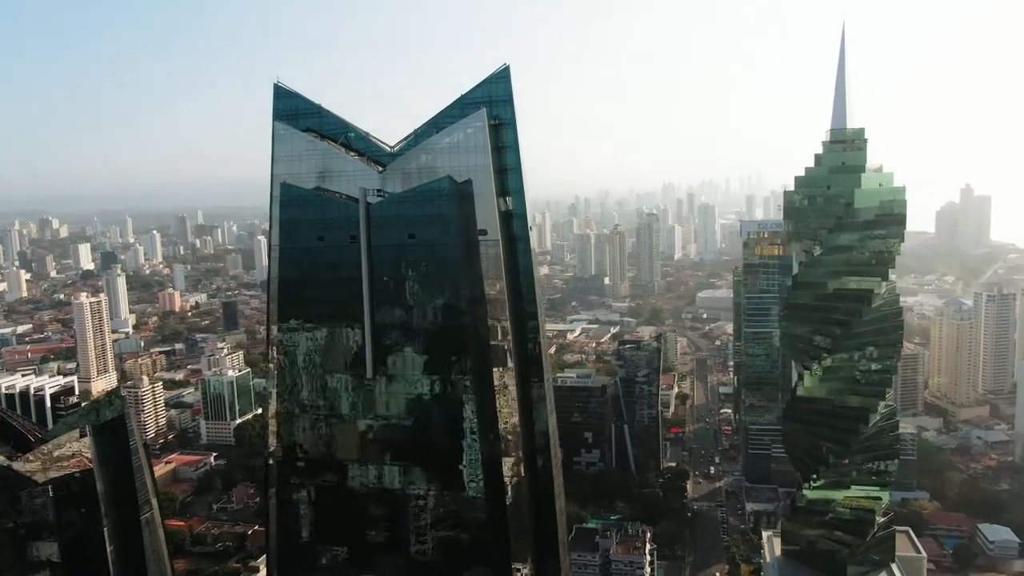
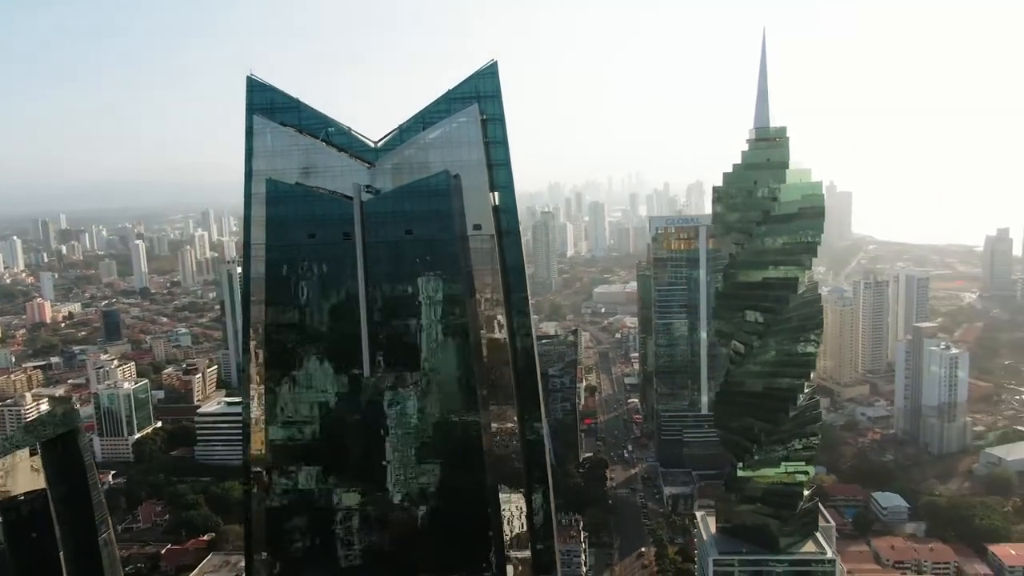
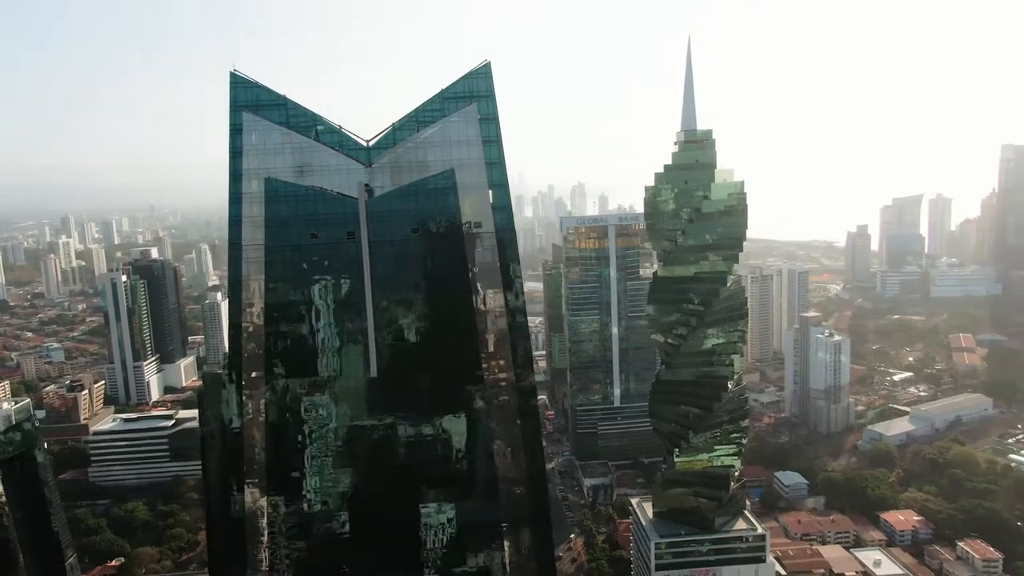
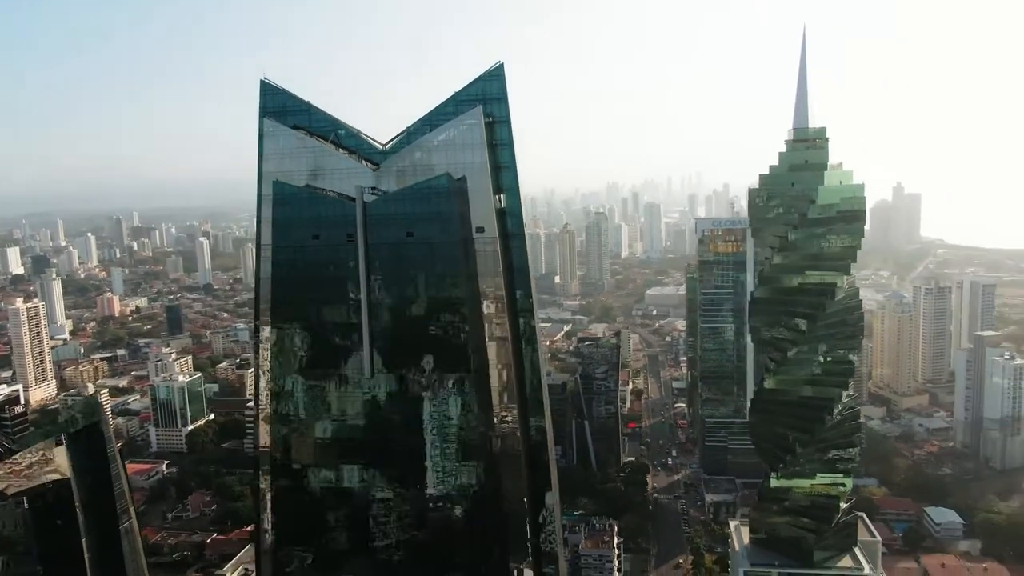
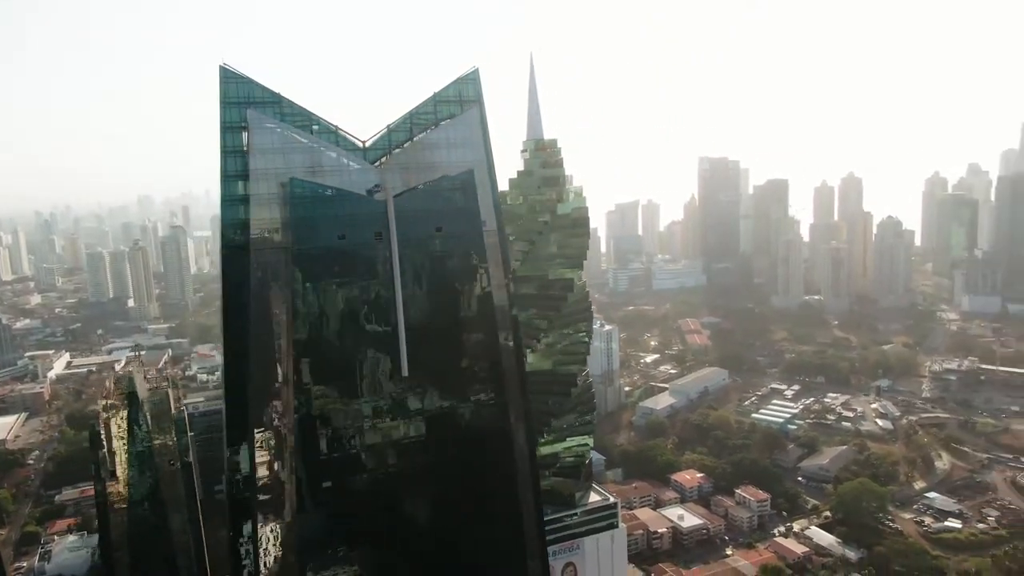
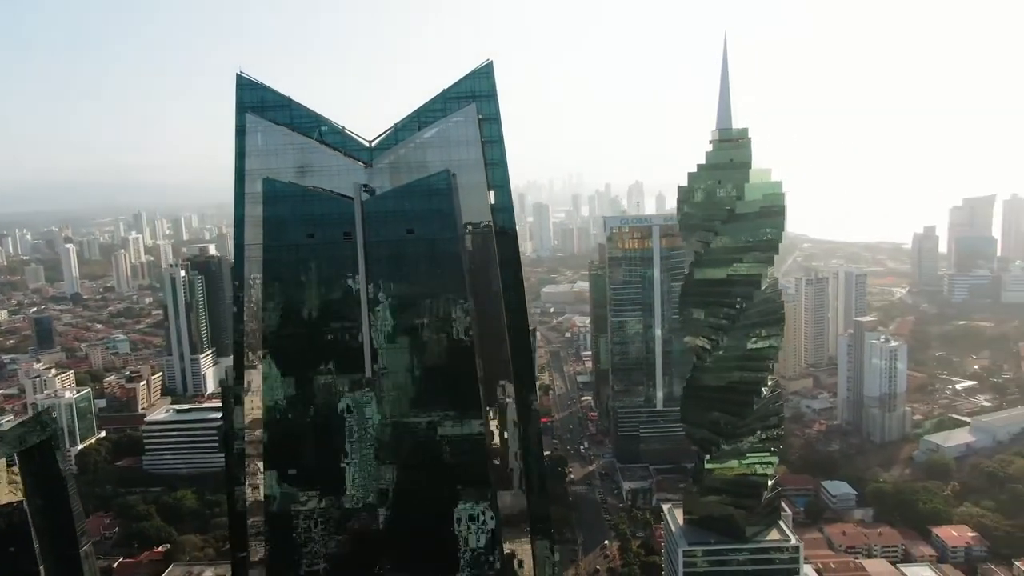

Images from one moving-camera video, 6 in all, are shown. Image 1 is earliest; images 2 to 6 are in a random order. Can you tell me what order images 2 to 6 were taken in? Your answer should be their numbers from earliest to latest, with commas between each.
4, 2, 6, 3, 5
